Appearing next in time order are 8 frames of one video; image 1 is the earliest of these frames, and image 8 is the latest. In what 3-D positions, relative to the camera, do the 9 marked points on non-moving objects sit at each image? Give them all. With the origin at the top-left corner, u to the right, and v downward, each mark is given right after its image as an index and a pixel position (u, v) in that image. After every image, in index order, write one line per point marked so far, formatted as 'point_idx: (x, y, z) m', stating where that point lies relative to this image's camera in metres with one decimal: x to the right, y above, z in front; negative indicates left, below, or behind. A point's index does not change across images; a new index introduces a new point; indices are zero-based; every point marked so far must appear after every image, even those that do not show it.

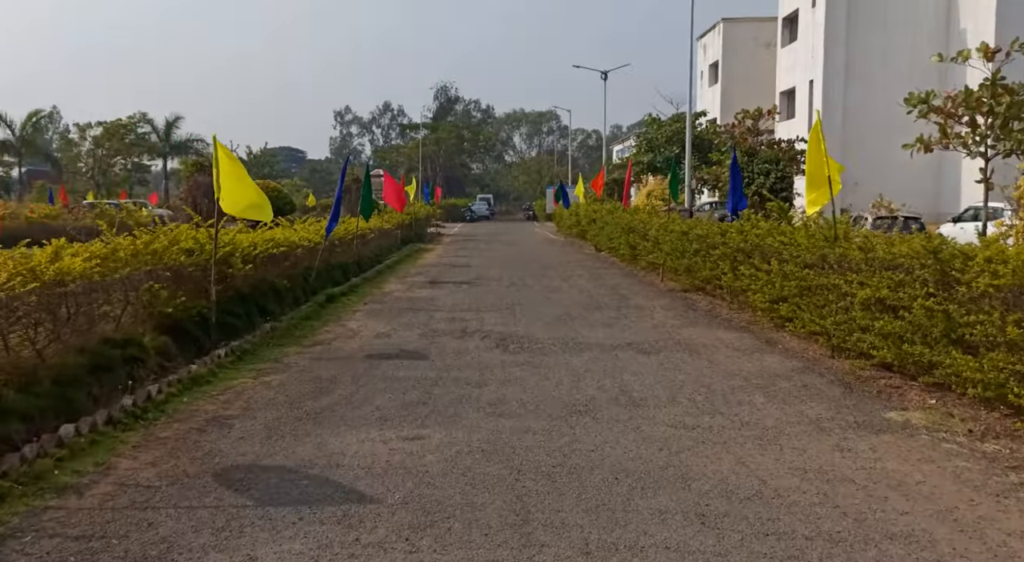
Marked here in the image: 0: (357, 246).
0: (-3.3, +0.7, +19.6) m
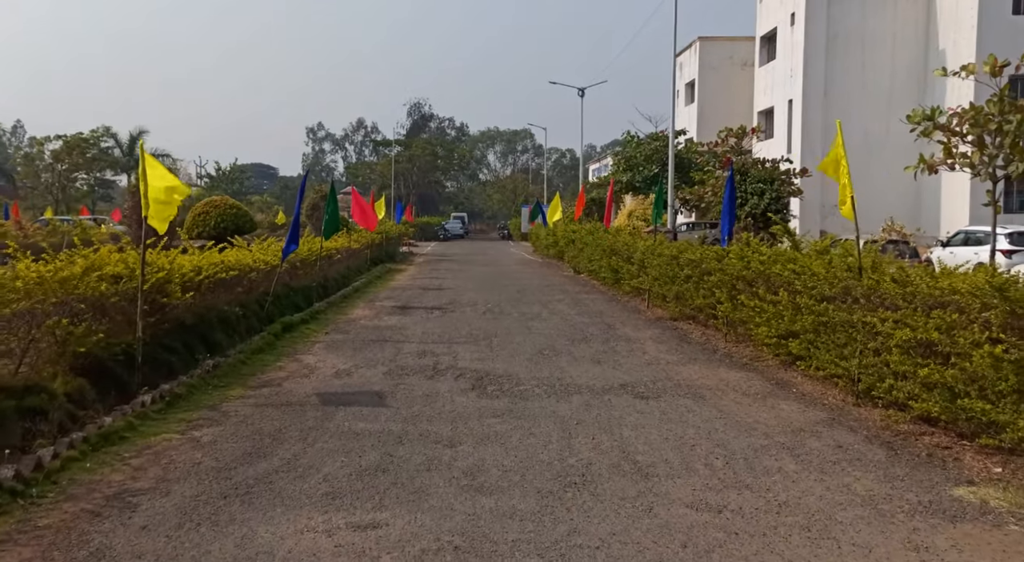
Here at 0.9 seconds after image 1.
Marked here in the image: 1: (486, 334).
0: (-3.8, +0.2, +18.4) m
1: (-0.3, -0.7, +12.3) m
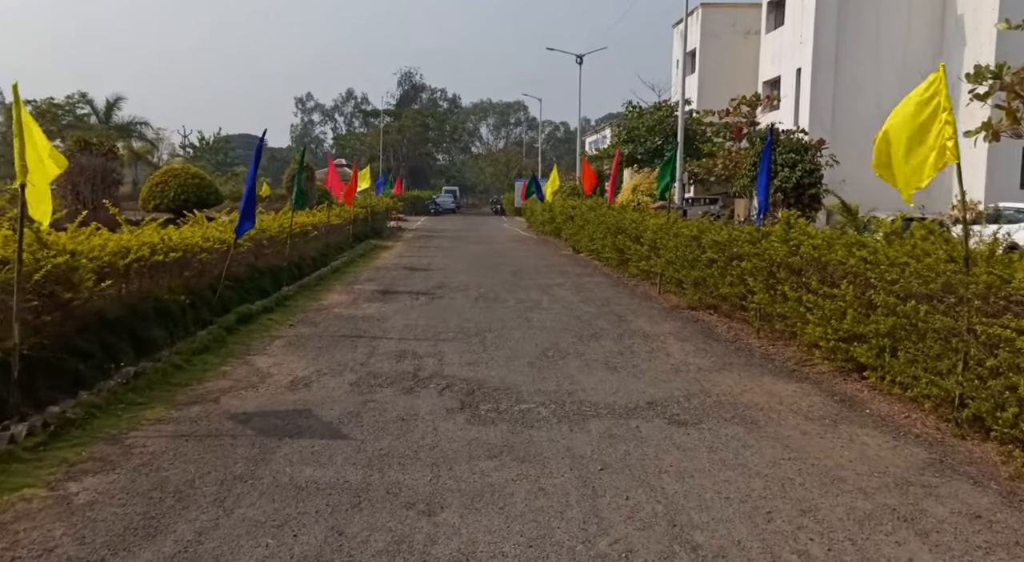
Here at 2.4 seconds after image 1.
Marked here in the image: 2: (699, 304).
0: (-3.9, +0.6, +16.5) m
1: (-0.4, -0.5, +10.5) m
2: (+2.5, -0.3, +12.2) m
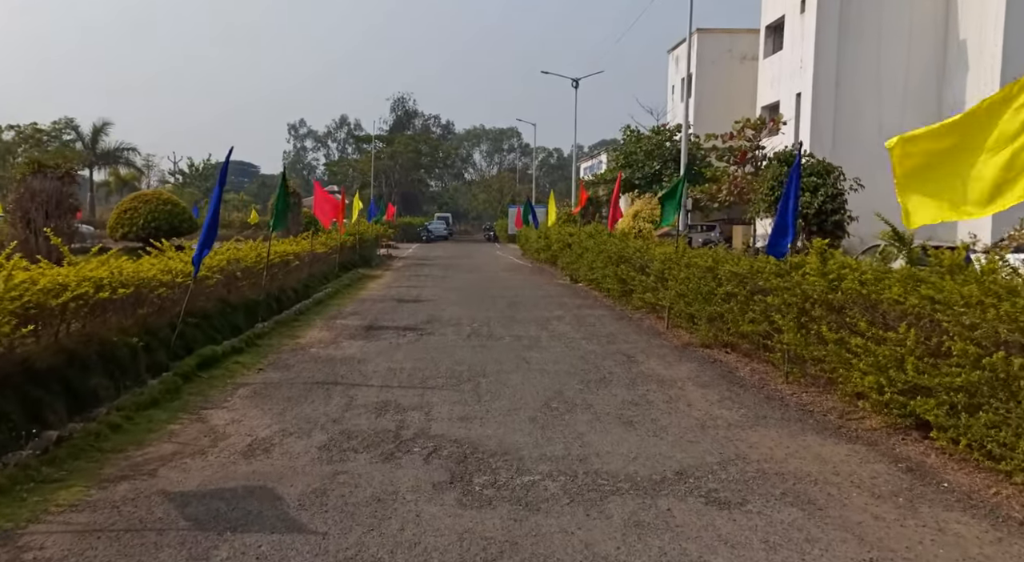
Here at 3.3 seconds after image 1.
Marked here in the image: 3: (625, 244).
0: (-4.0, 0.0, +15.4) m
1: (-0.4, -0.9, +9.4) m
2: (+2.4, -0.7, +11.1) m
3: (+2.0, +0.7, +16.7) m
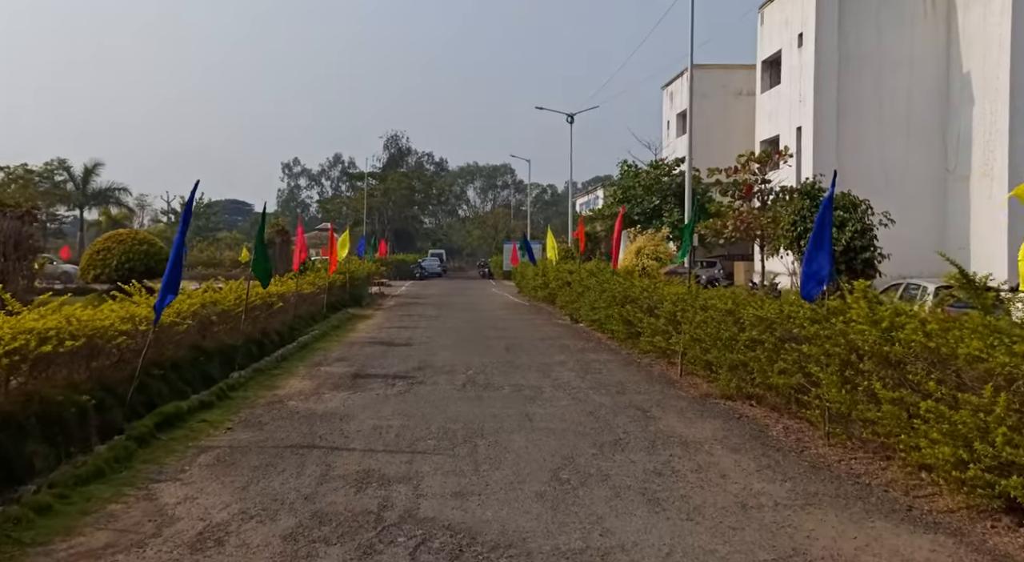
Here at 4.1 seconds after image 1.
0: (-4.0, -0.6, +14.3) m
1: (-0.4, -1.3, +8.3) m
2: (+2.4, -1.2, +10.0) m
3: (+2.0, 0.0, +15.7) m
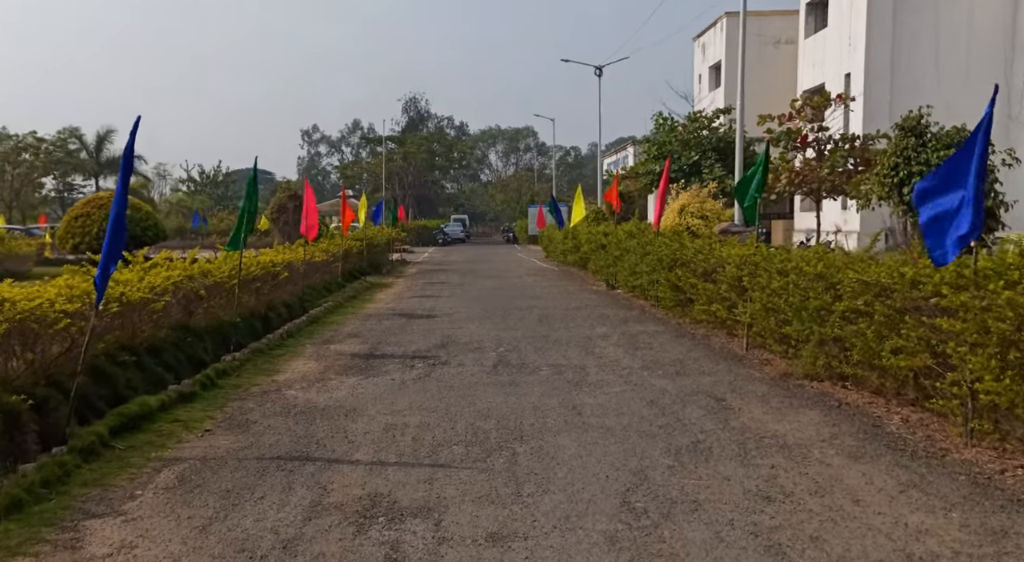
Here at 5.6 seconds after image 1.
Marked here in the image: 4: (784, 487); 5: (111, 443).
0: (-3.5, -0.2, +12.6) m
1: (0.0, -1.1, +6.6) m
2: (+2.8, -0.8, +8.2) m
3: (+2.5, +0.6, +13.8) m
4: (+1.5, -1.1, +4.9) m
5: (-2.7, -1.1, +6.2) m
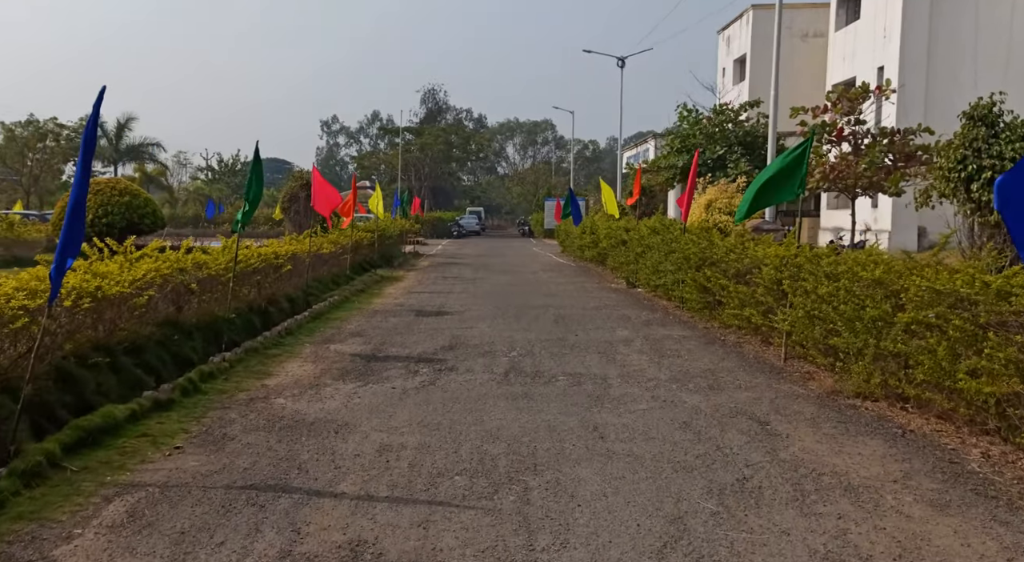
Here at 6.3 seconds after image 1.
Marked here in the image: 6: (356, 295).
0: (-3.3, -0.1, +11.8) m
1: (0.0, -1.1, +5.7) m
2: (+2.9, -0.9, +7.3) m
3: (+2.7, +0.5, +12.9) m
4: (+1.5, -1.2, +4.0) m
5: (-2.6, -1.1, +5.4) m
6: (-2.8, -0.3, +16.8) m
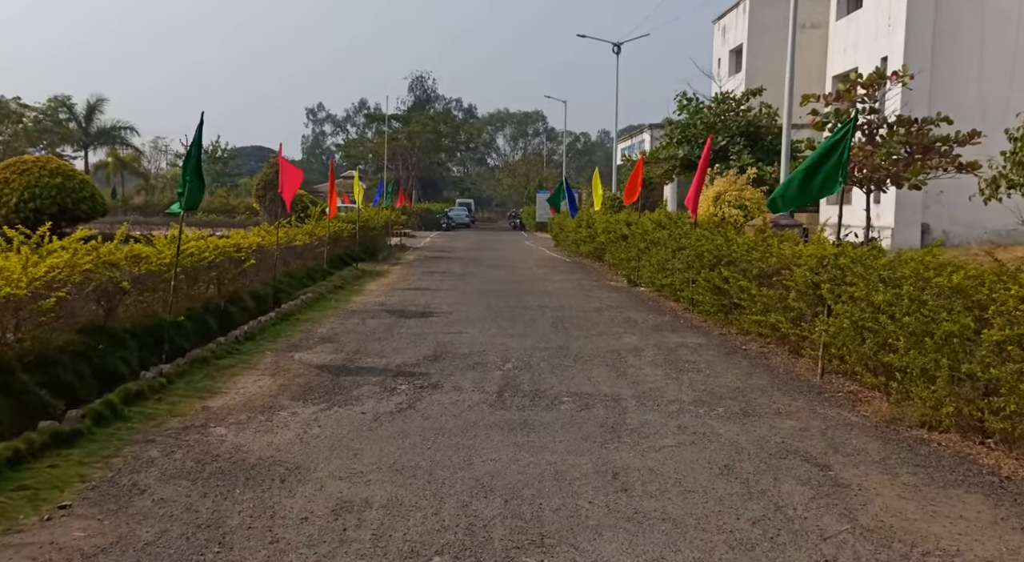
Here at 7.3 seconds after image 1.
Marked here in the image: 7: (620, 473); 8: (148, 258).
0: (-3.4, 0.0, +10.3) m
1: (0.0, -1.1, +4.3) m
2: (+2.9, -1.0, +5.9) m
3: (+2.7, +0.5, +11.5) m
4: (+1.5, -1.3, +2.6) m
5: (-2.6, -1.1, +3.9) m
6: (-3.0, -0.2, +15.3) m
7: (+0.6, -1.1, +5.1) m
8: (-3.4, +0.2, +8.7) m
